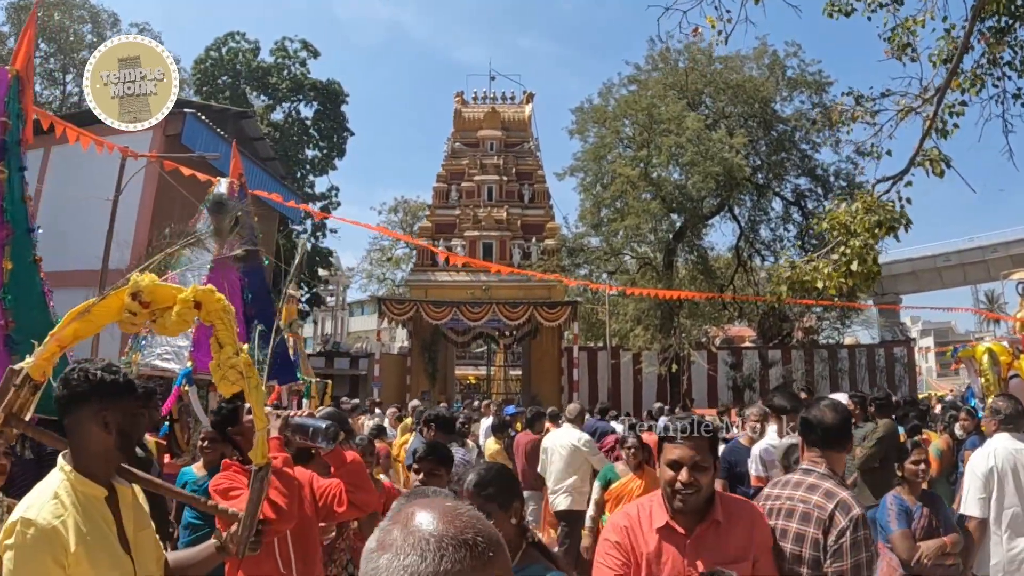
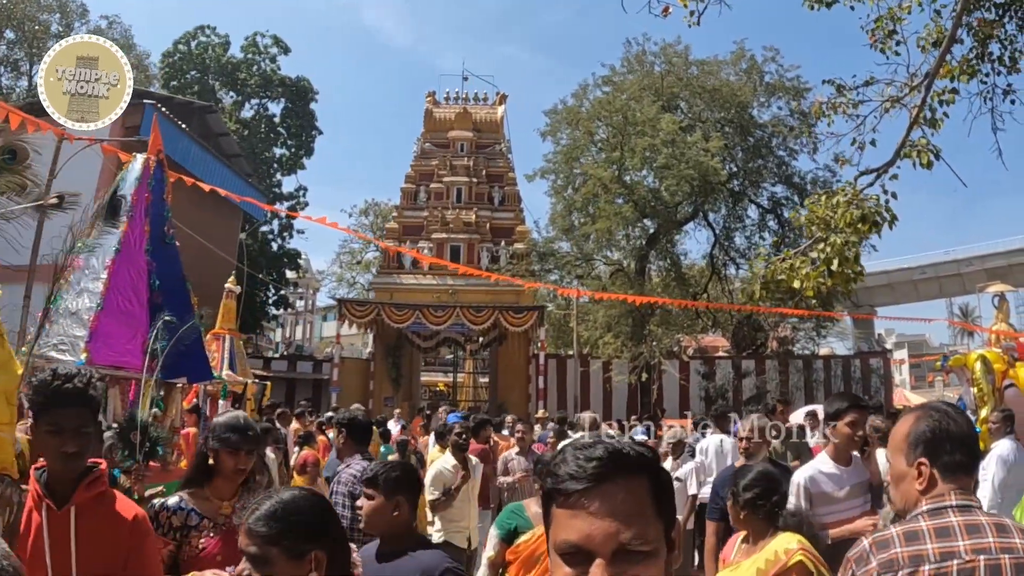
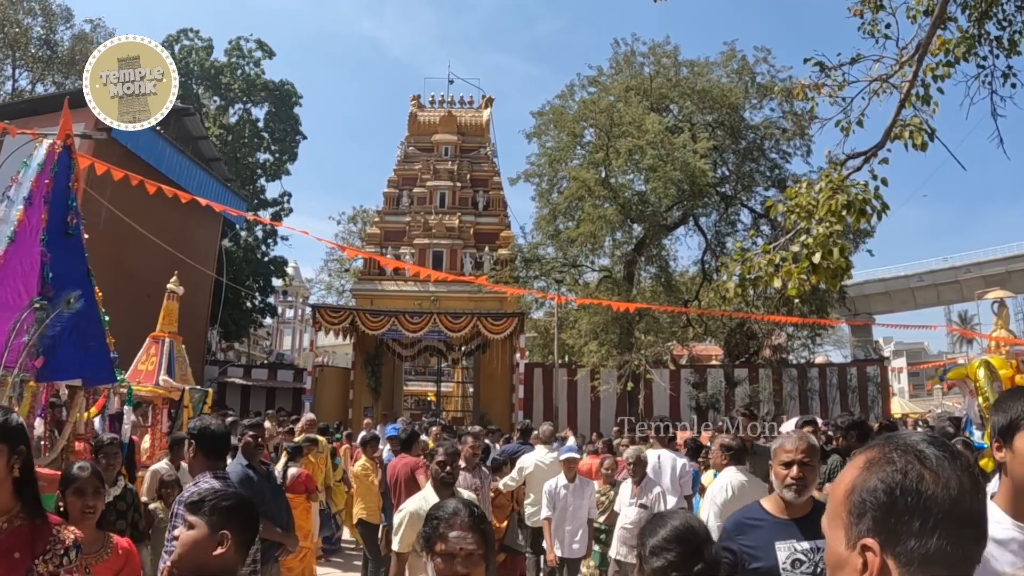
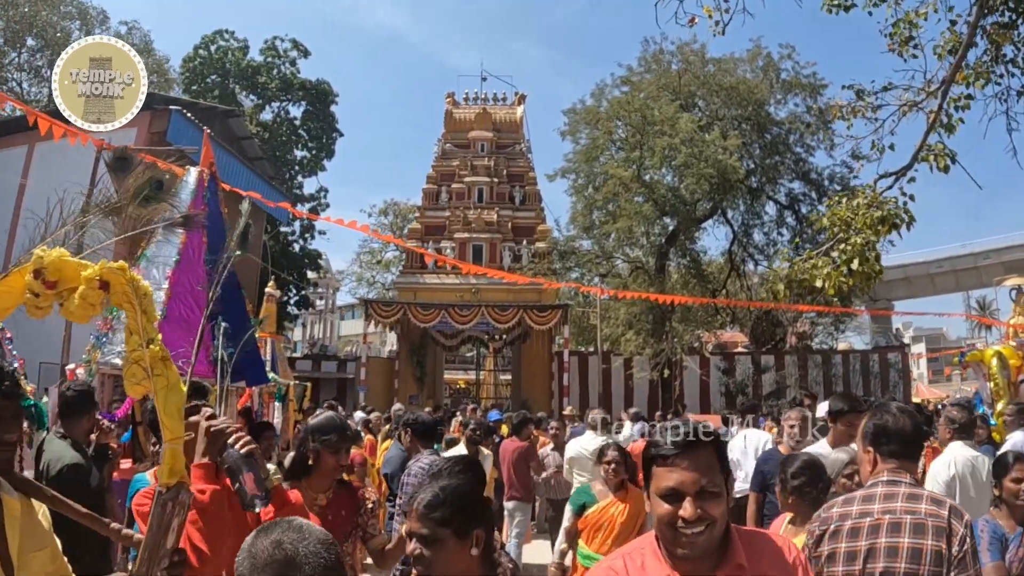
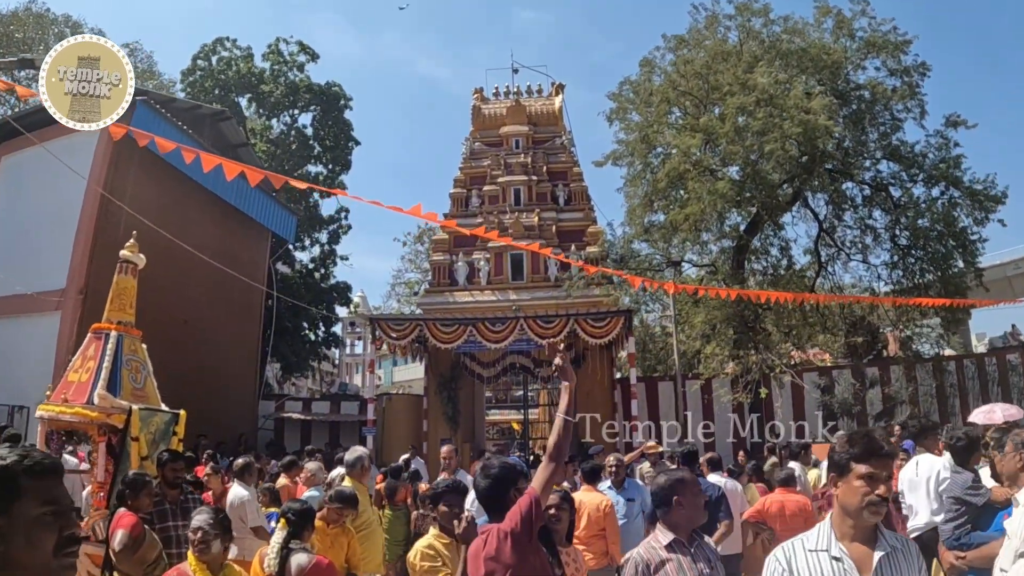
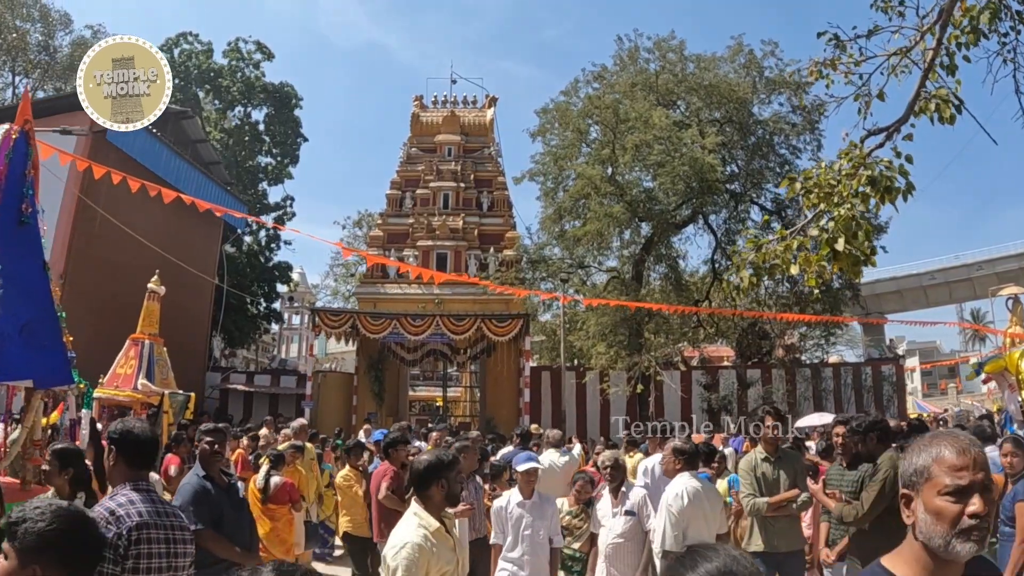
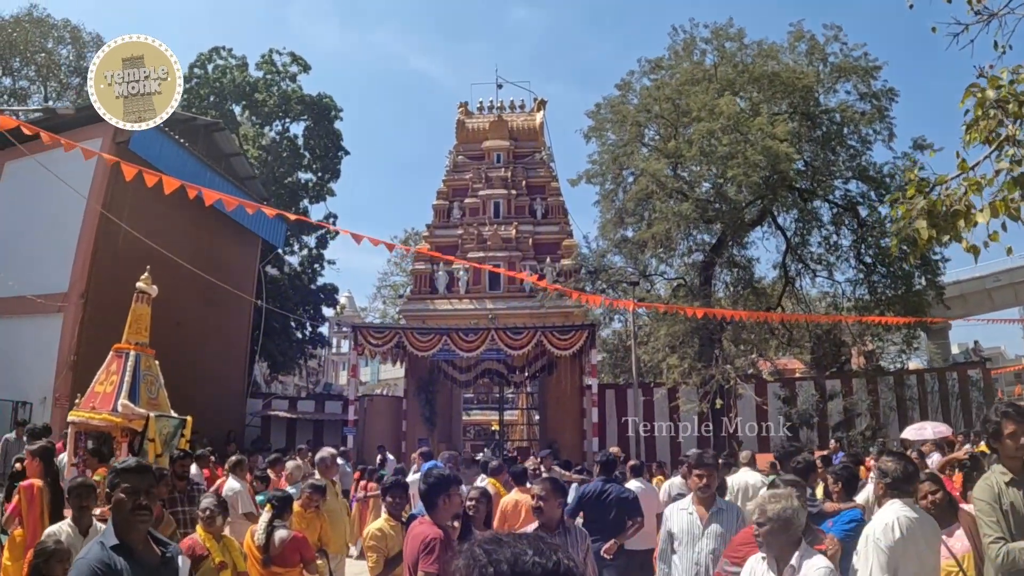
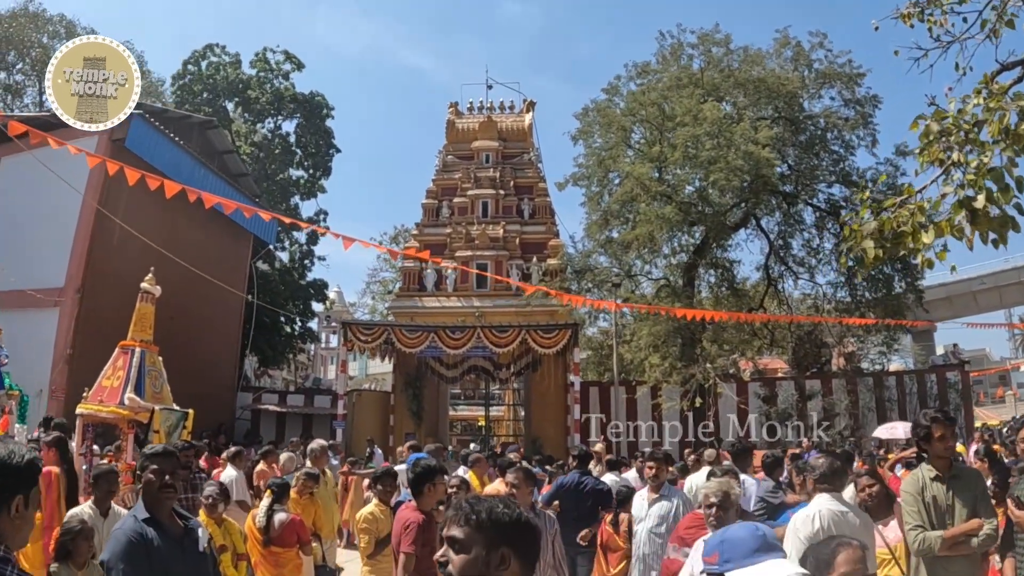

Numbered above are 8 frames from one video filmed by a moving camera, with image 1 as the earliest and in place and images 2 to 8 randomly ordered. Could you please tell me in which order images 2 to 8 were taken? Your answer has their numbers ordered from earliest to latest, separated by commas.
4, 2, 3, 6, 8, 7, 5
